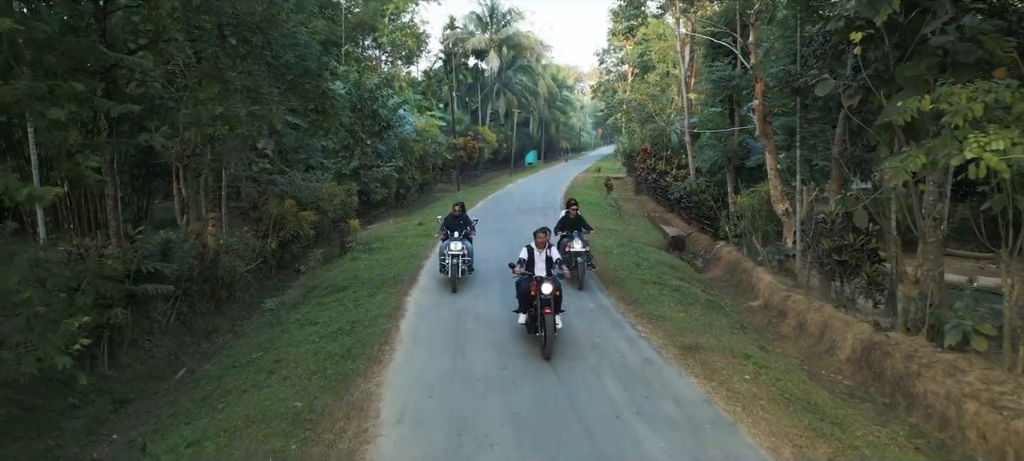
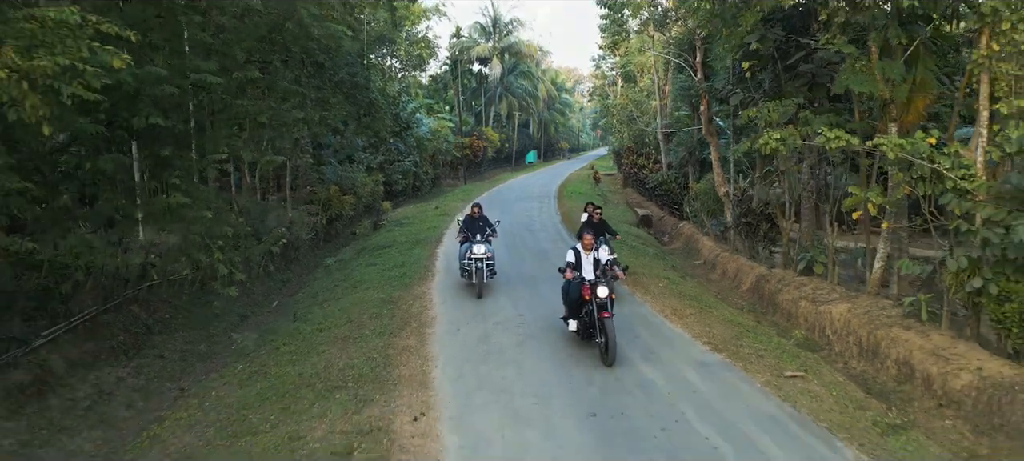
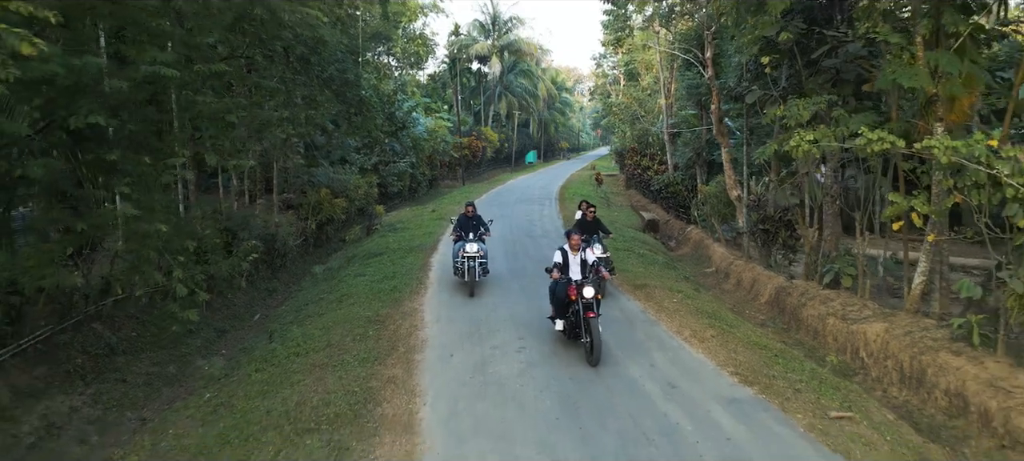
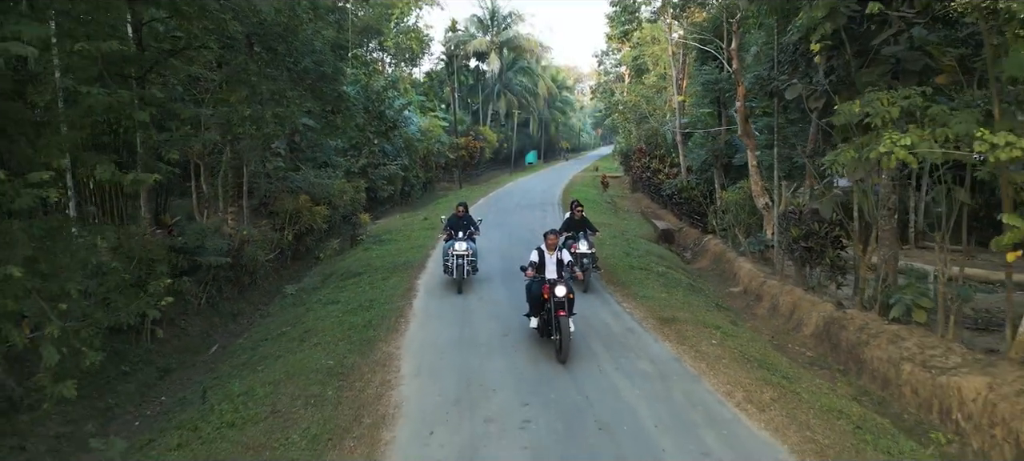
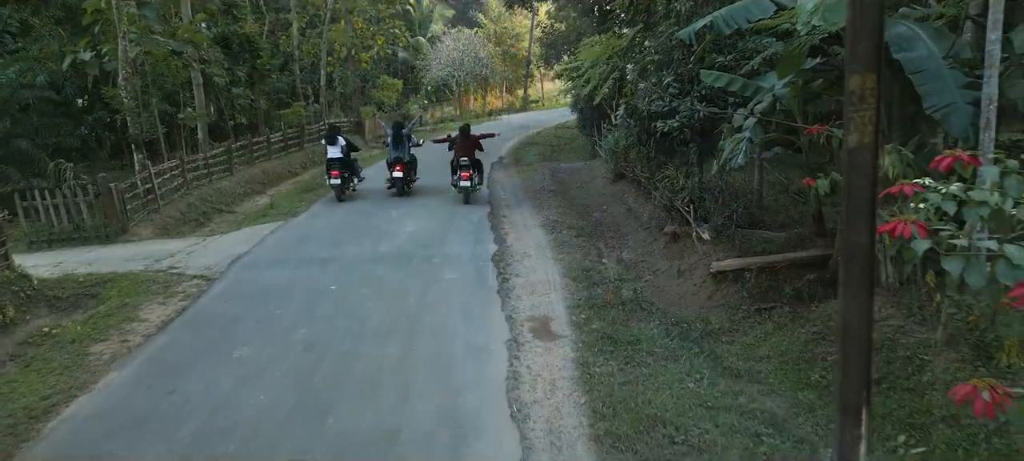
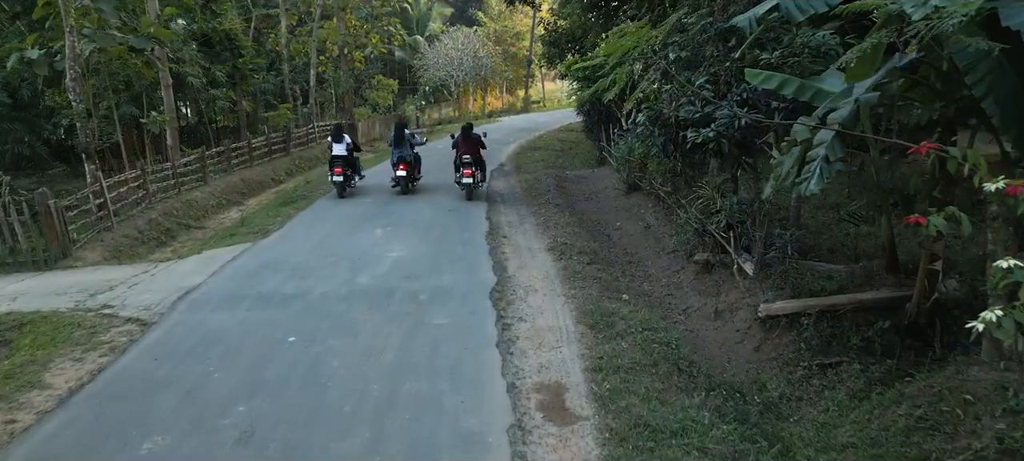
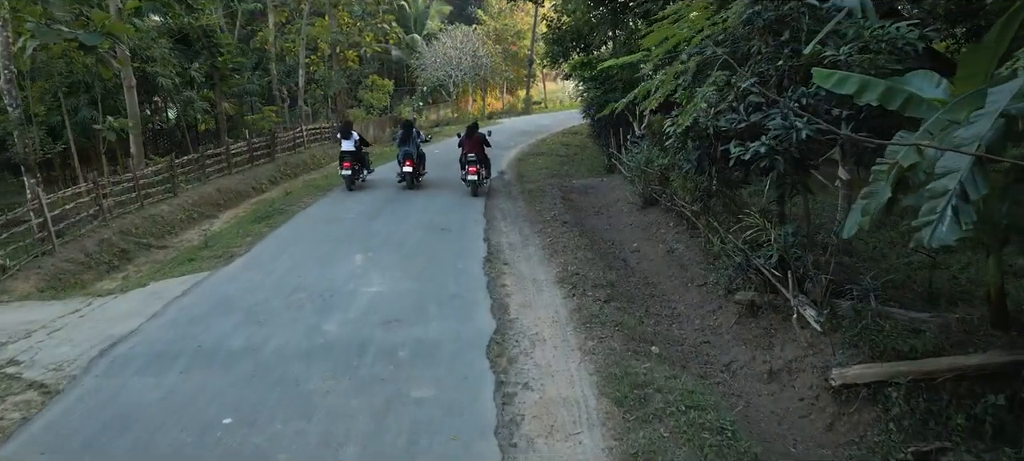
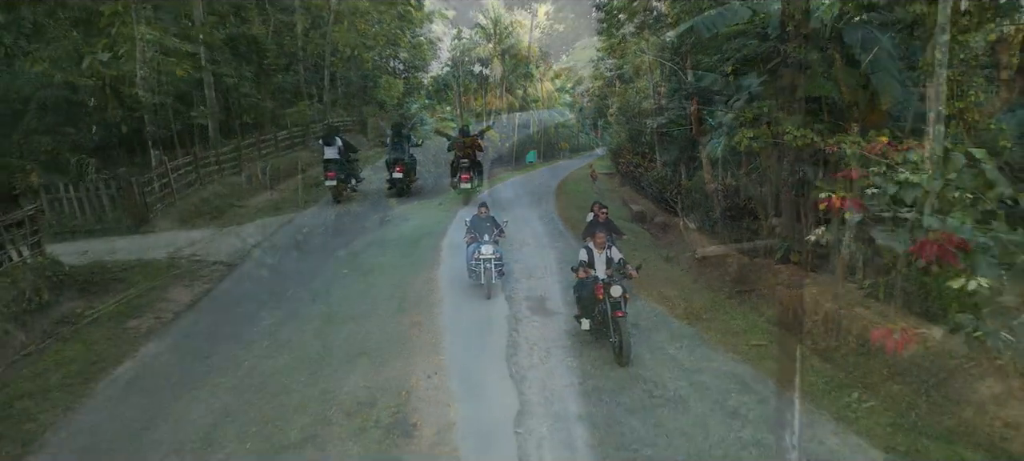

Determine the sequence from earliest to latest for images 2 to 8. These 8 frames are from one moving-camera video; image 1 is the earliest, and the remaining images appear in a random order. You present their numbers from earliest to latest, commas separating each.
4, 3, 2, 8, 5, 6, 7
